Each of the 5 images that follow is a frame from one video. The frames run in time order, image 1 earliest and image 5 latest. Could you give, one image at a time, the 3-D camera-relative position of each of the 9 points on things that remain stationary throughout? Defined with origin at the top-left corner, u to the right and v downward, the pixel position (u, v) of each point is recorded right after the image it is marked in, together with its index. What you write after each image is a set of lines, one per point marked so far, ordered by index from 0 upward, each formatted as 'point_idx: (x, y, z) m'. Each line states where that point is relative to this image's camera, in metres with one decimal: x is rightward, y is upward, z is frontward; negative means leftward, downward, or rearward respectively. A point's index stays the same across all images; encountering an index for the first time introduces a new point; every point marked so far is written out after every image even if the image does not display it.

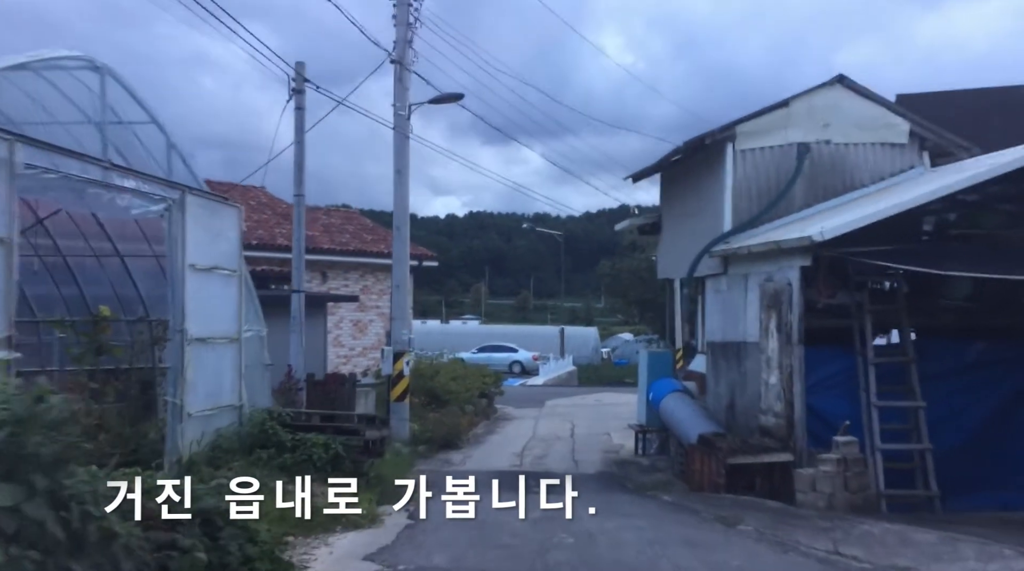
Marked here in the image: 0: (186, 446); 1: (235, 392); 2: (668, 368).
0: (-3.1, -1.6, +8.5) m
1: (-3.0, -1.2, +9.5) m
2: (+2.6, -1.4, +14.6) m
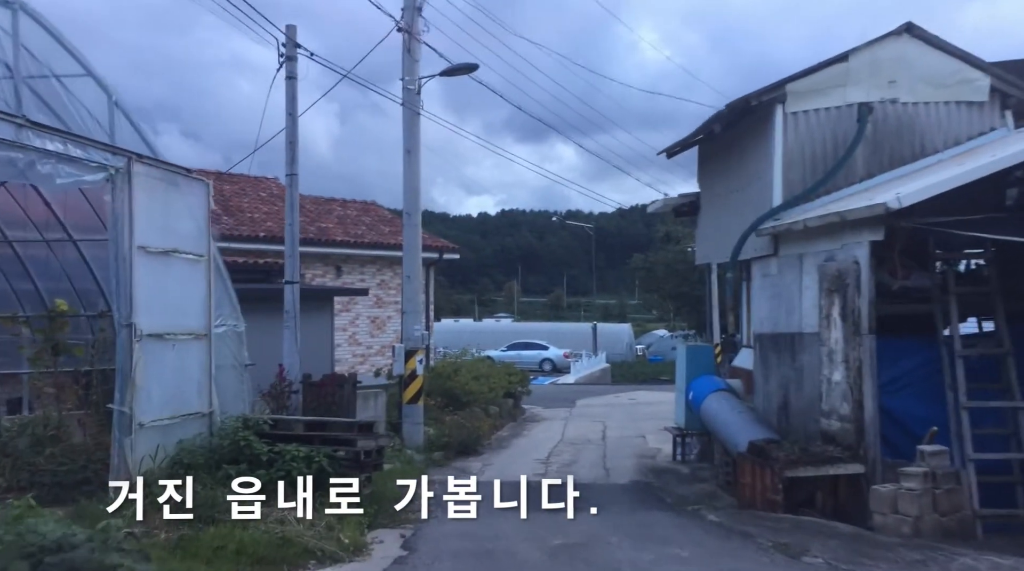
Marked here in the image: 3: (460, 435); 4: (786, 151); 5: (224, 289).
0: (-3.0, -1.4, +7.1) m
1: (-2.9, -1.0, +8.2) m
2: (+2.9, -1.2, +13.0) m
3: (-0.9, -2.5, +14.6) m
4: (+3.3, +1.6, +10.6) m
5: (-2.9, 0.0, +8.9) m
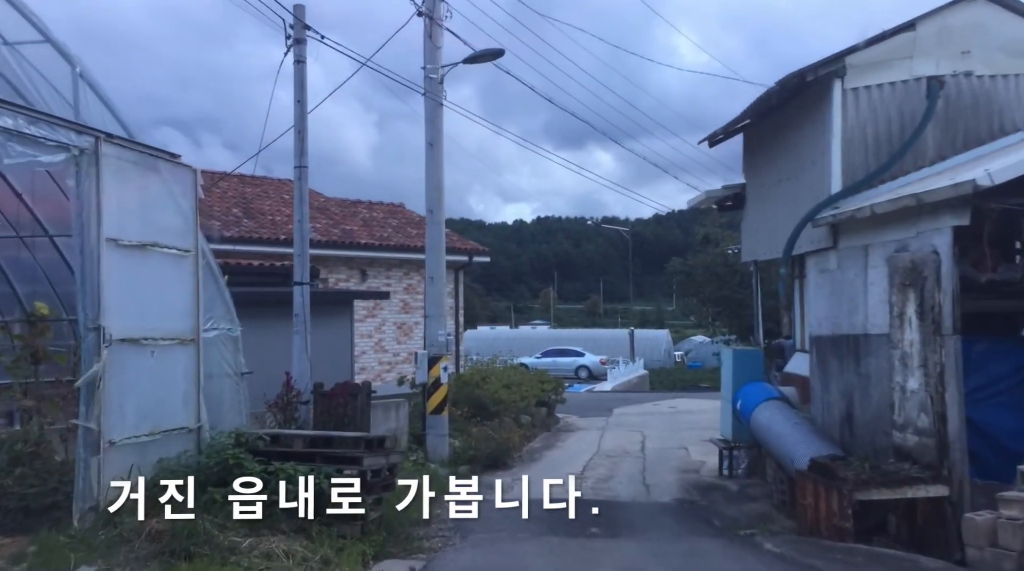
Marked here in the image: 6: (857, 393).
0: (-2.9, -1.4, +6.2) m
1: (-2.7, -1.0, +7.3) m
2: (+3.3, -1.1, +11.8) m
3: (-0.4, -2.5, +13.6) m
4: (+3.6, +1.7, +9.5) m
5: (-2.7, 0.0, +8.0) m
6: (+3.5, -1.1, +8.9) m
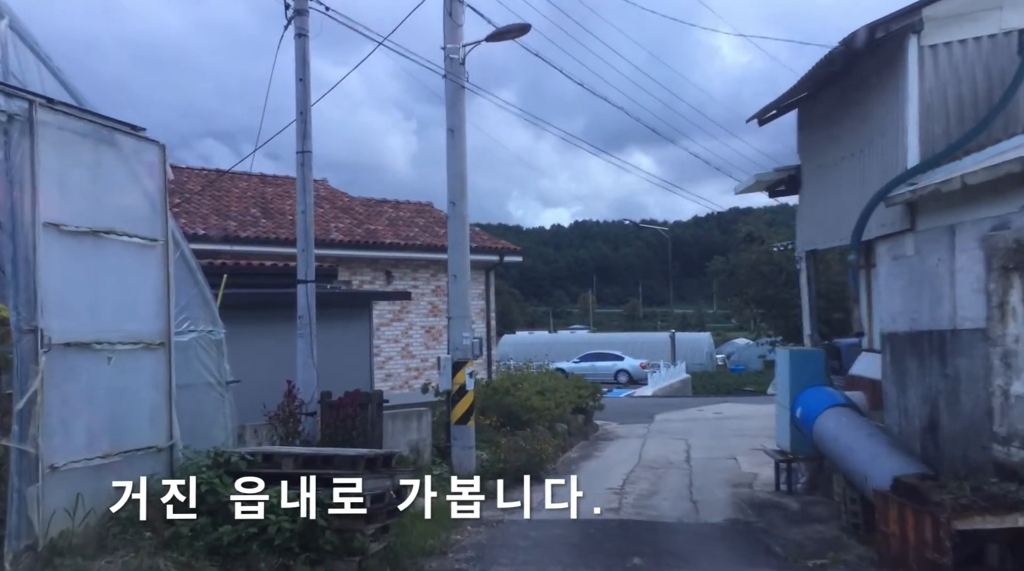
0: (-2.7, -1.4, +5.2) m
1: (-2.5, -1.0, +6.2) m
2: (+3.7, -1.1, +10.5) m
3: (+0.1, -2.5, +12.4) m
4: (+3.8, +1.8, +8.2) m
5: (-2.5, 0.0, +6.9) m
6: (+3.7, -1.0, +7.6) m
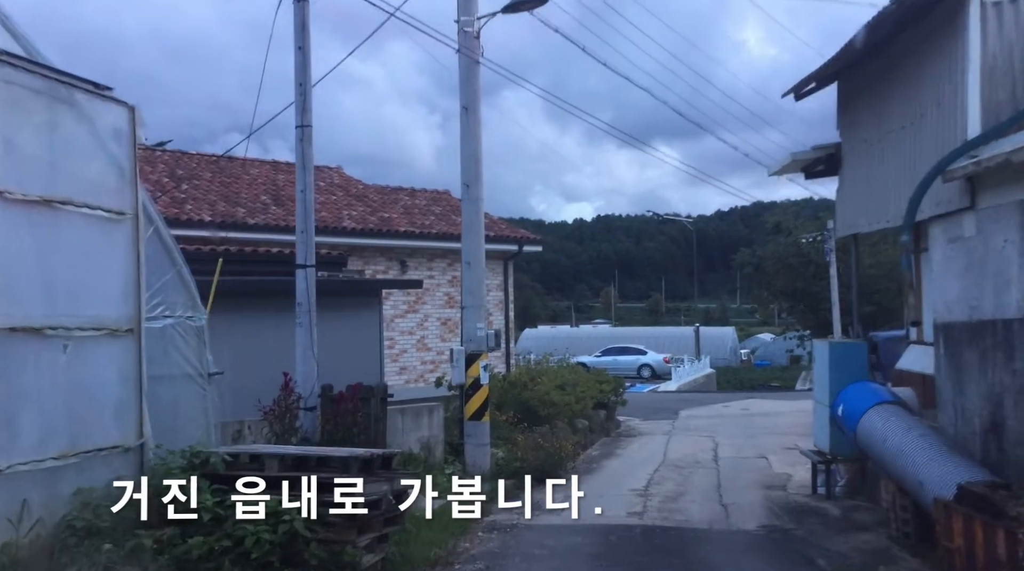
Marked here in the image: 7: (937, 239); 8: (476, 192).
0: (-2.7, -1.3, +4.5) m
1: (-2.4, -0.9, +5.5) m
2: (+3.9, -0.9, +9.7) m
3: (+0.3, -2.3, +11.7) m
4: (+3.9, +1.9, +7.3) m
5: (-2.4, +0.1, +6.2) m
6: (+3.8, -0.9, +6.8) m
7: (+3.9, +0.4, +8.0) m
8: (-0.5, +1.3, +11.9) m
